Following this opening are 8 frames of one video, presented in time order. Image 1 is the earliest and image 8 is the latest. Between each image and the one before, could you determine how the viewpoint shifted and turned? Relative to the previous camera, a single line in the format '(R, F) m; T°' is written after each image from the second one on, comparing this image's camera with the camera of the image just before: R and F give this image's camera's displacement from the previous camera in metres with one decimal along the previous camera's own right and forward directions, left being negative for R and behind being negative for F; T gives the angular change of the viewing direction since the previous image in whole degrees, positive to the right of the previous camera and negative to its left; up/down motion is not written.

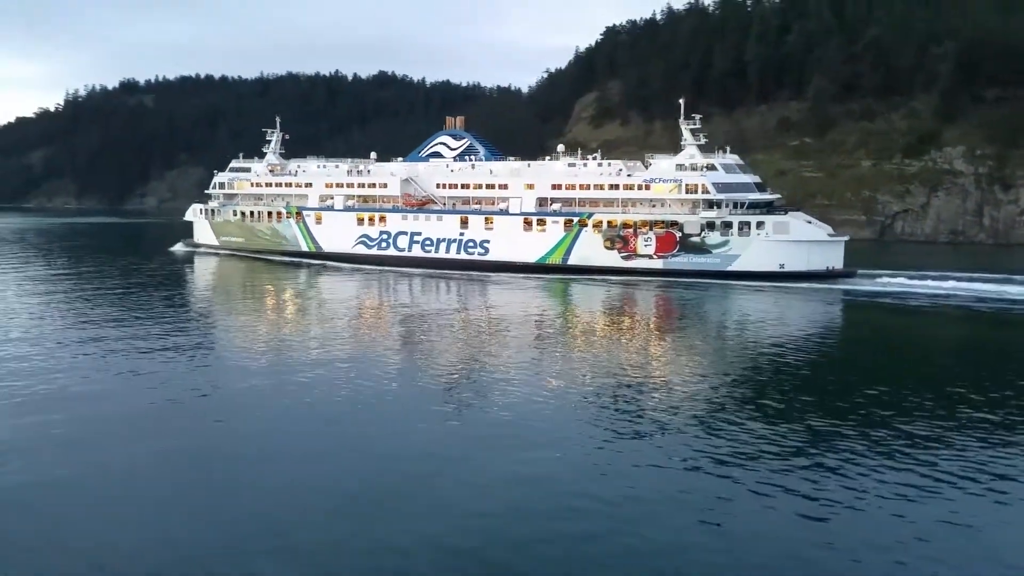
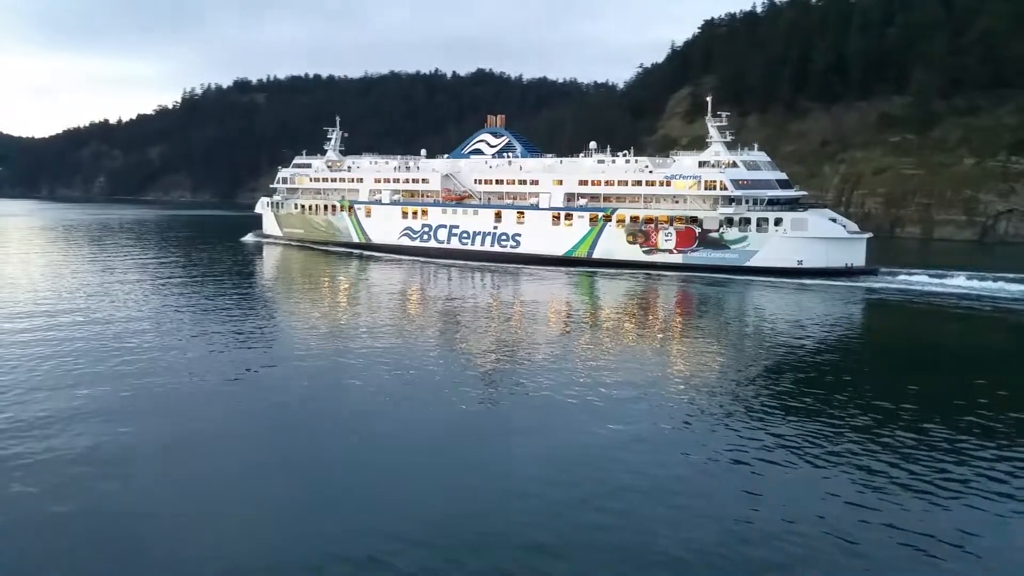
(+1.7, -0.7) m; -6°
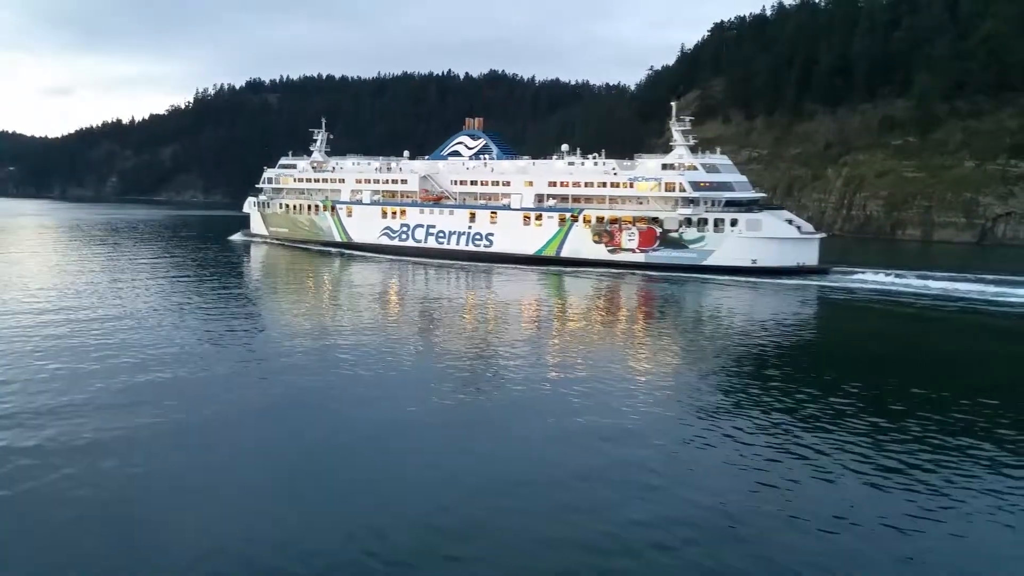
(+1.0, -0.7) m; -1°
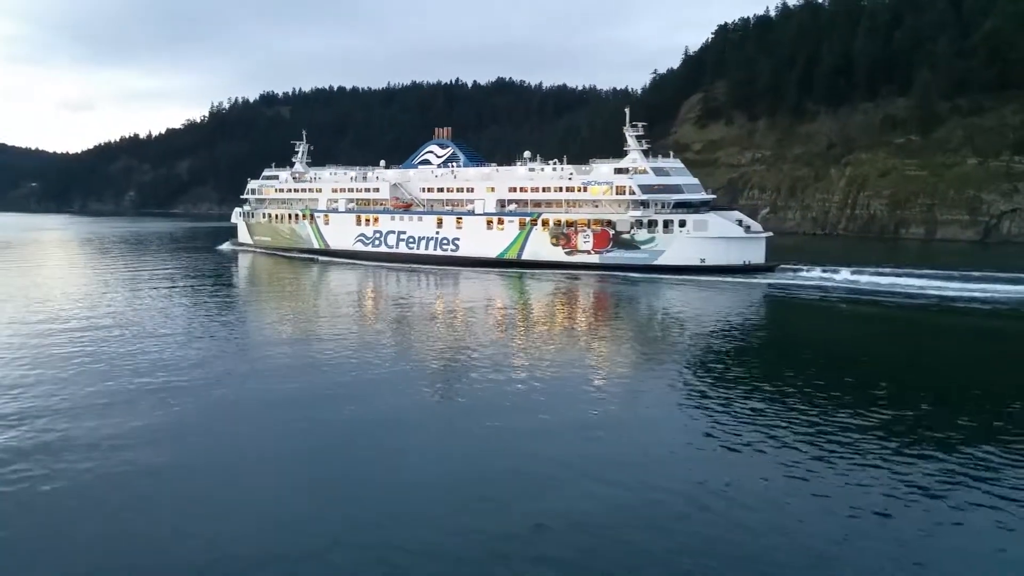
(+1.4, -0.7) m; -1°
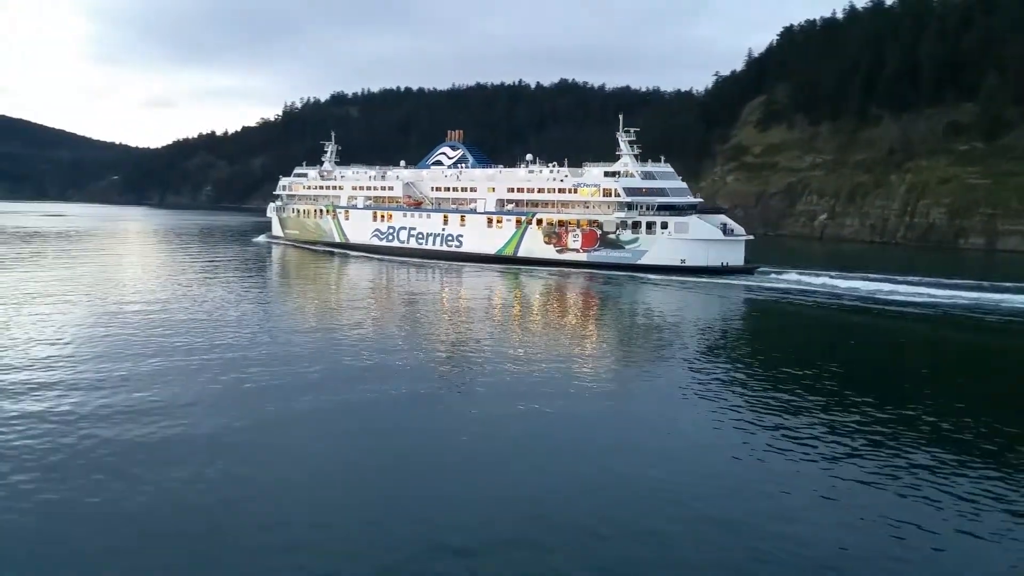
(+1.9, -1.0) m; -4°
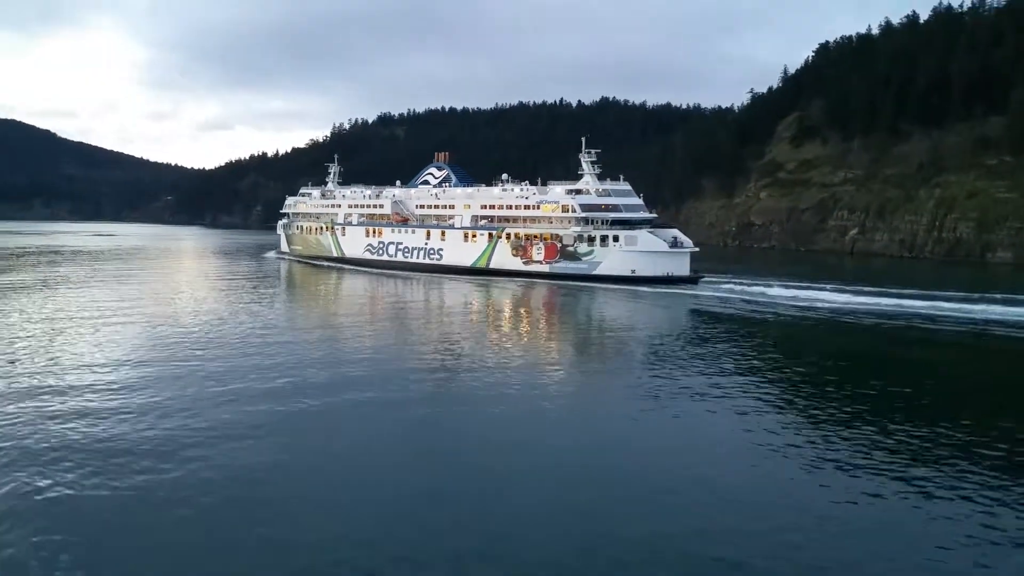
(+2.1, -1.7) m; -3°
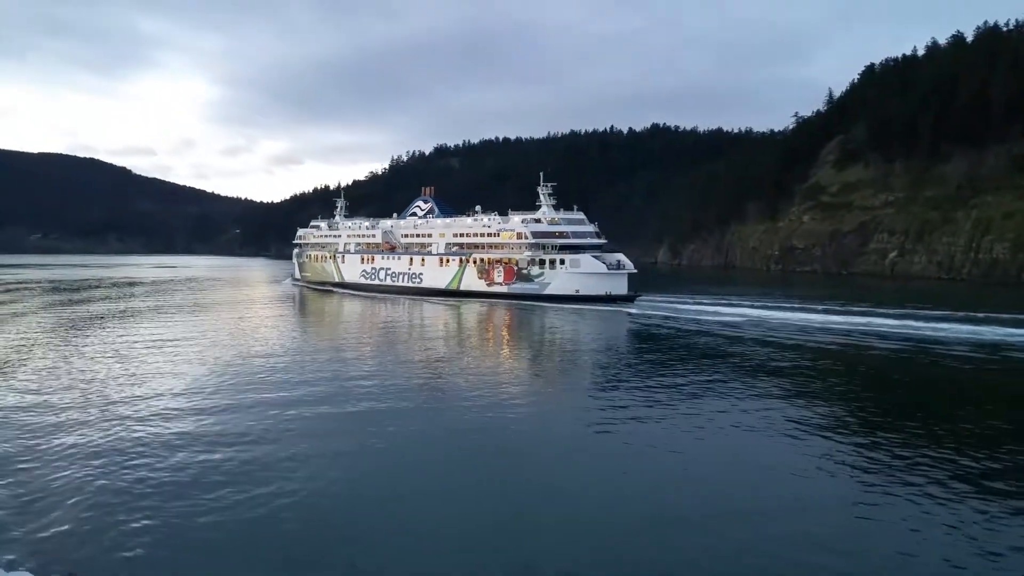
(+3.0, -2.5) m; -4°
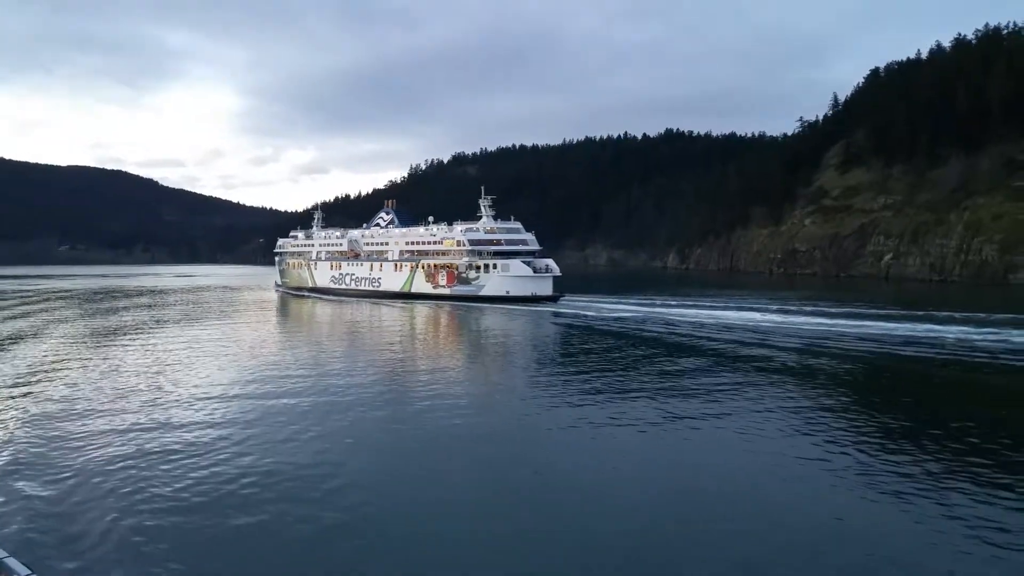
(+2.7, -2.6) m; -2°
